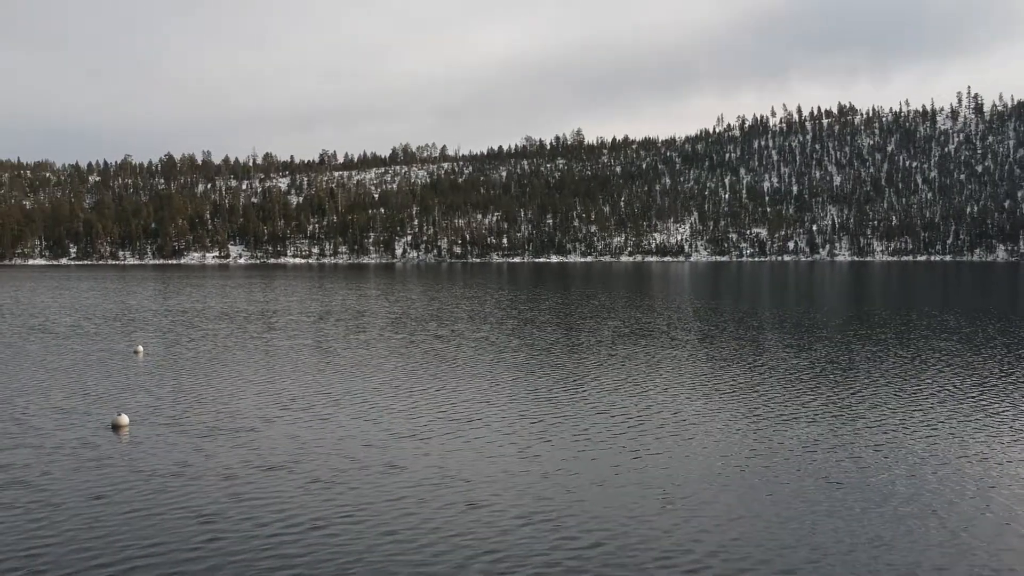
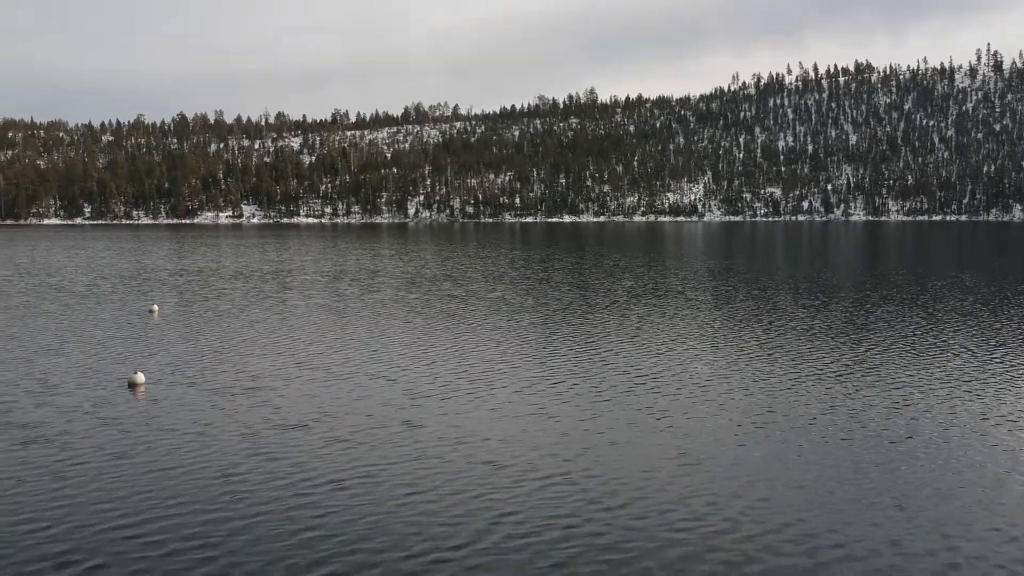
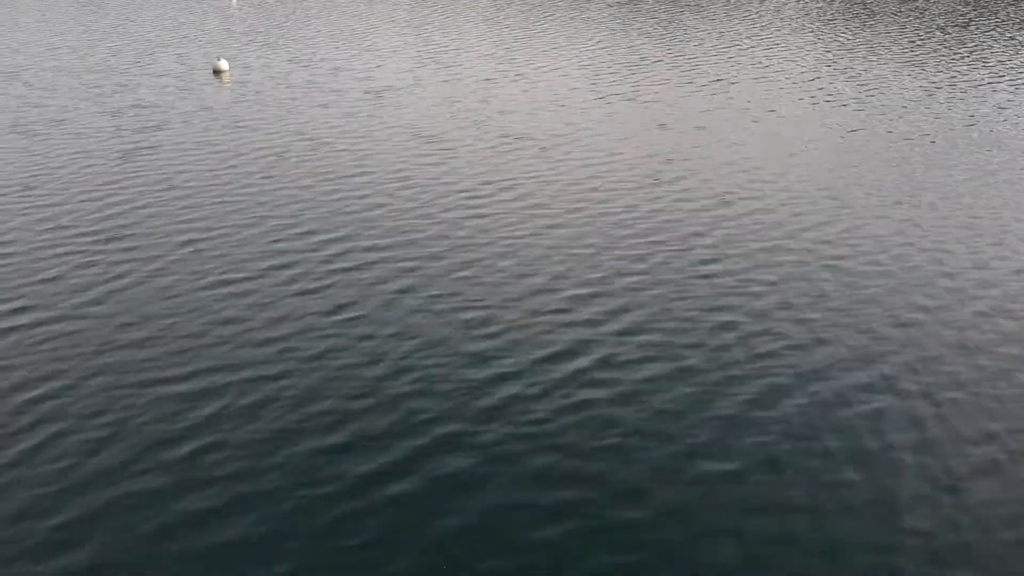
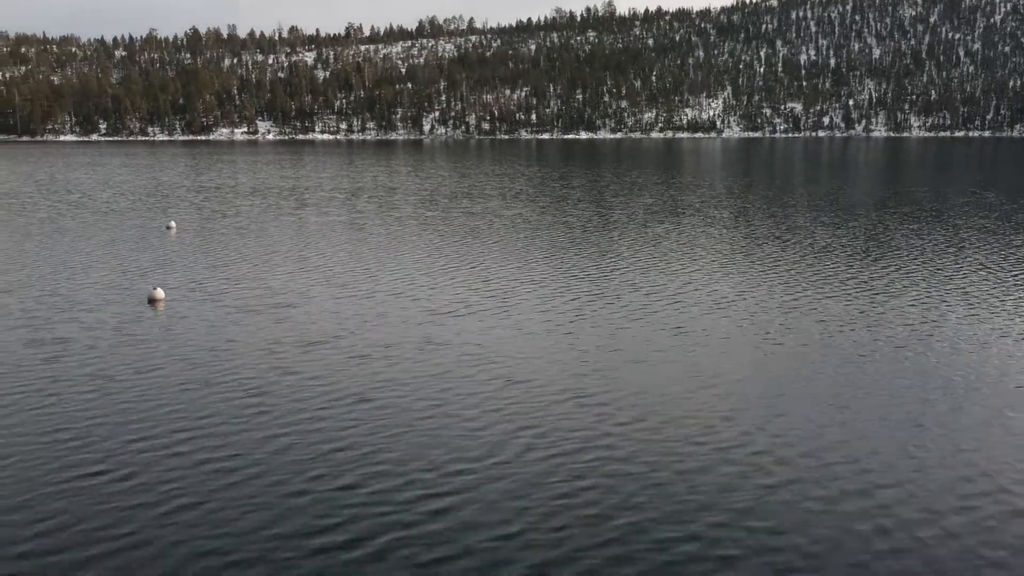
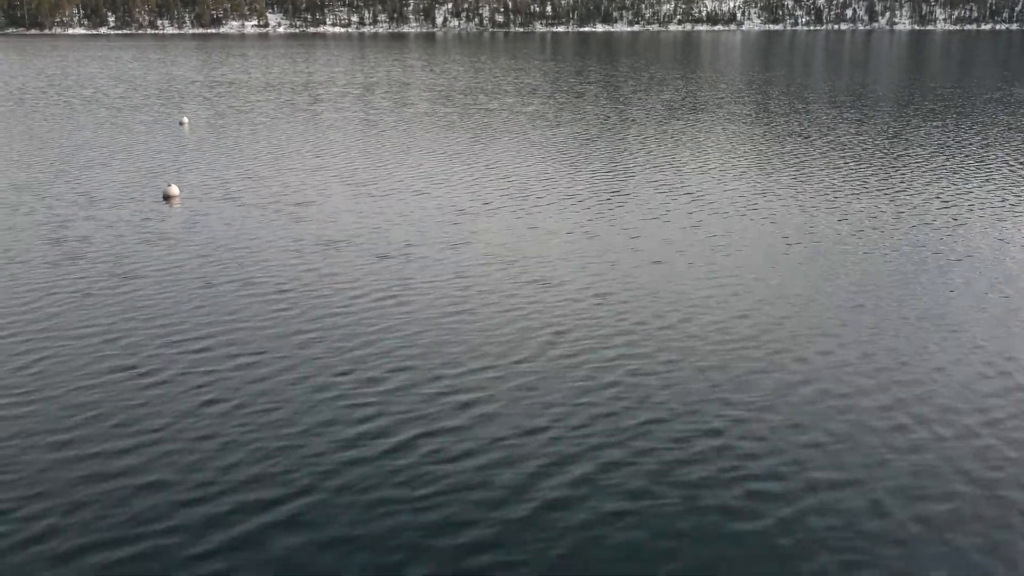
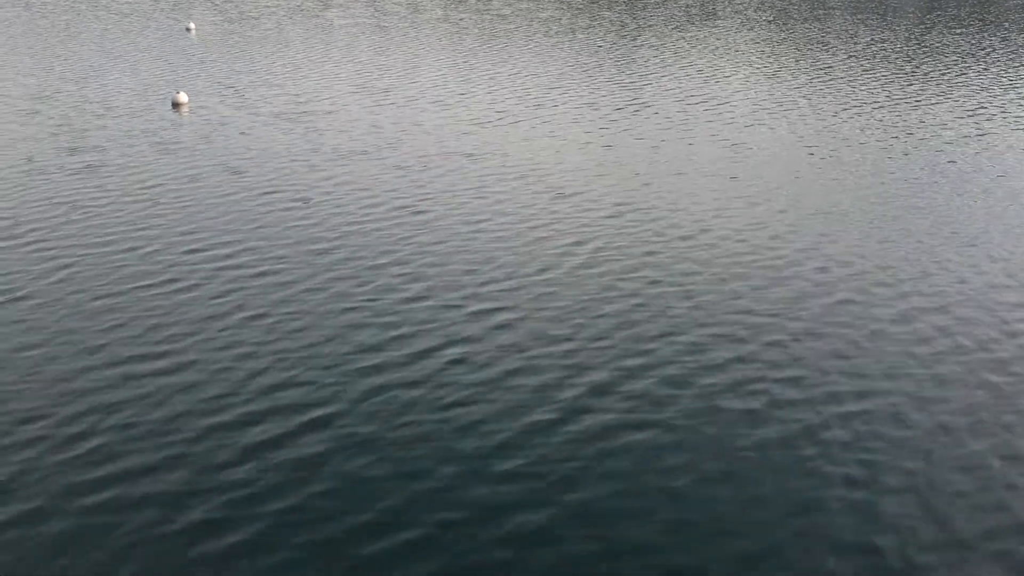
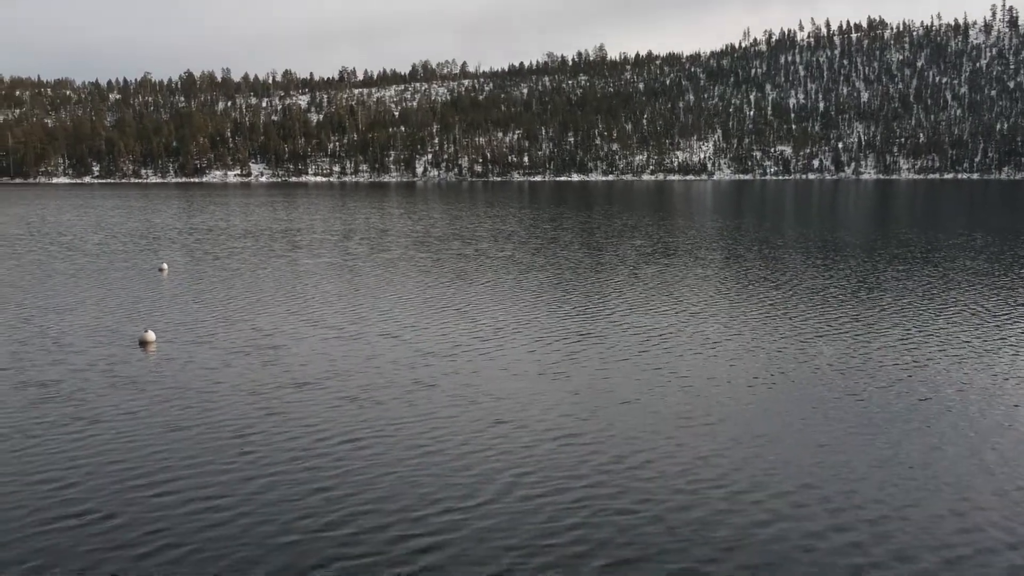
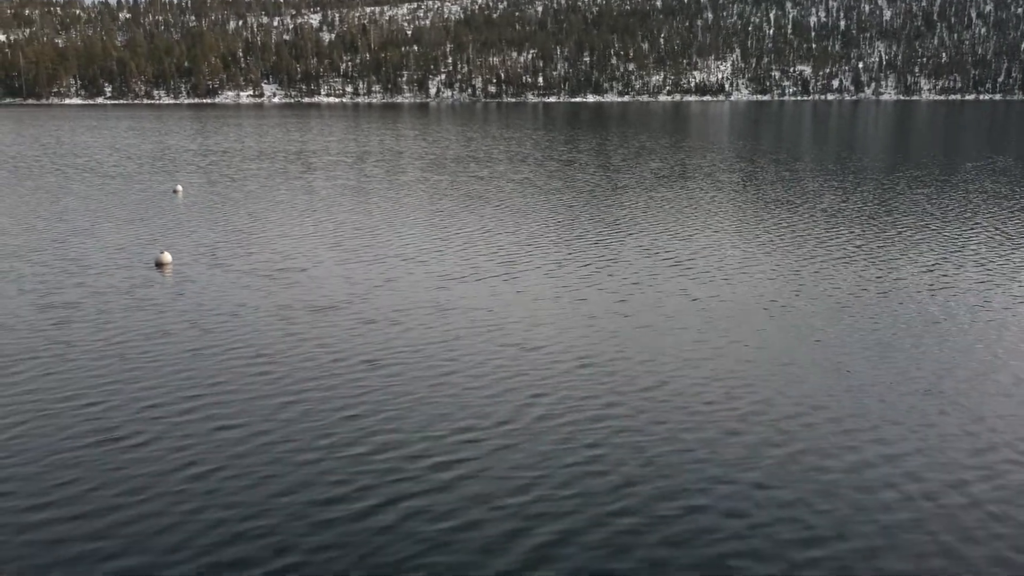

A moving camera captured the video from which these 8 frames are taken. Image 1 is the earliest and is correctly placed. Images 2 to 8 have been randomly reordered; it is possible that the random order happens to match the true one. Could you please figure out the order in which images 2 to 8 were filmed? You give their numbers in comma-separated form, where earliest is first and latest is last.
2, 7, 4, 8, 5, 6, 3
